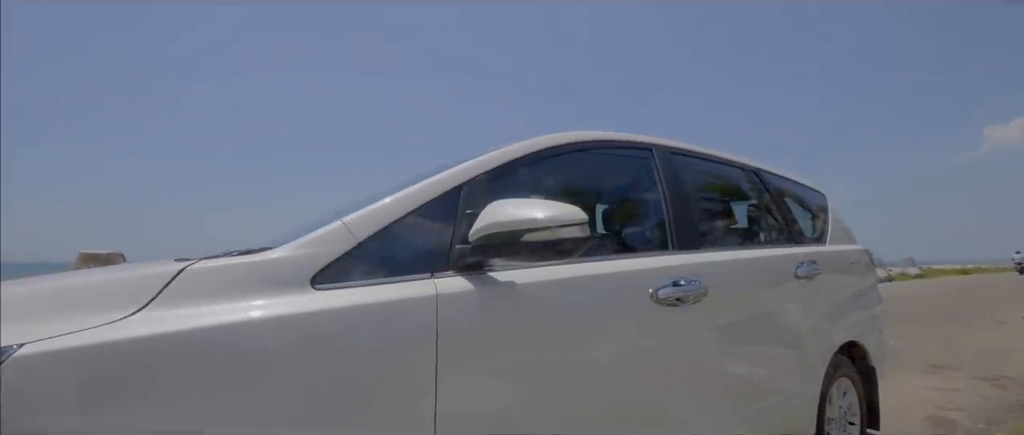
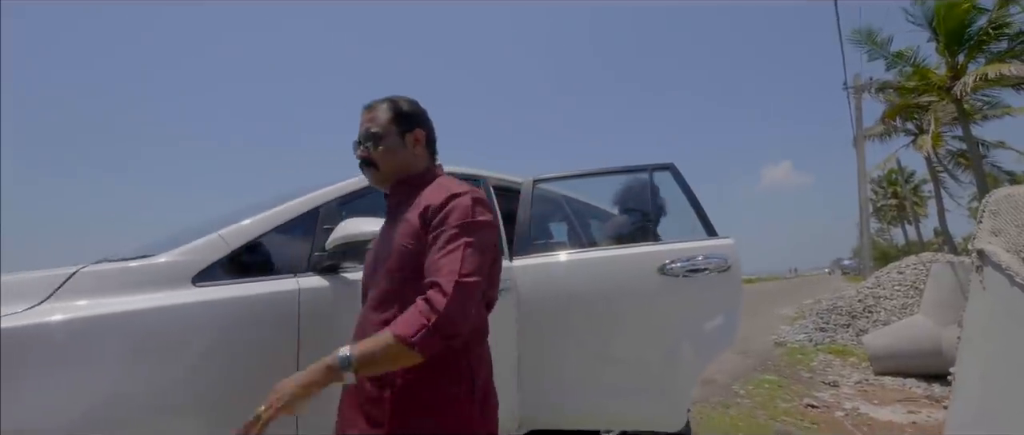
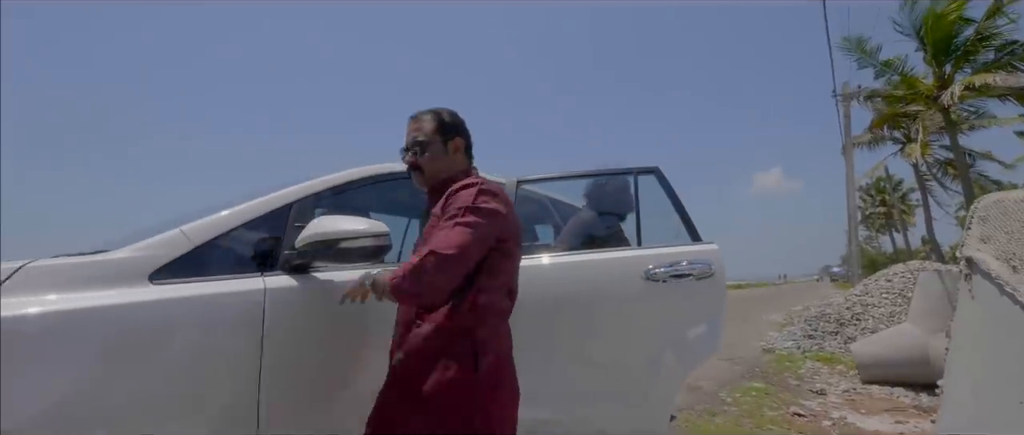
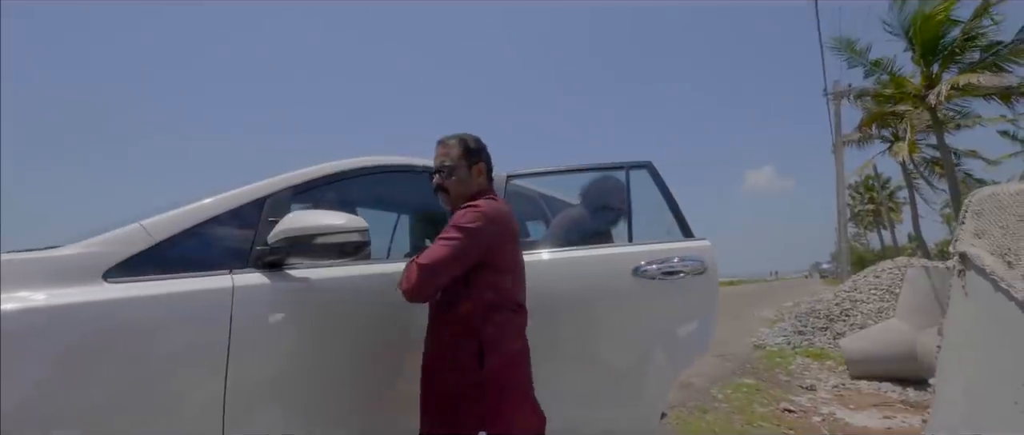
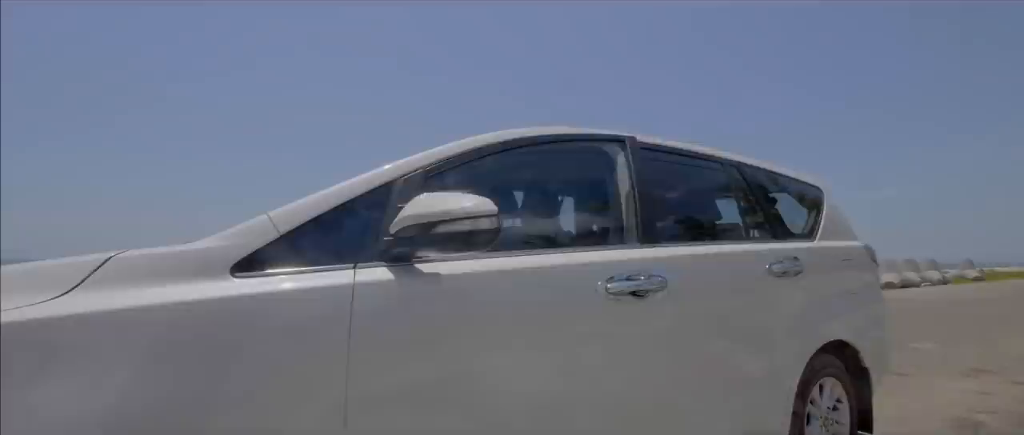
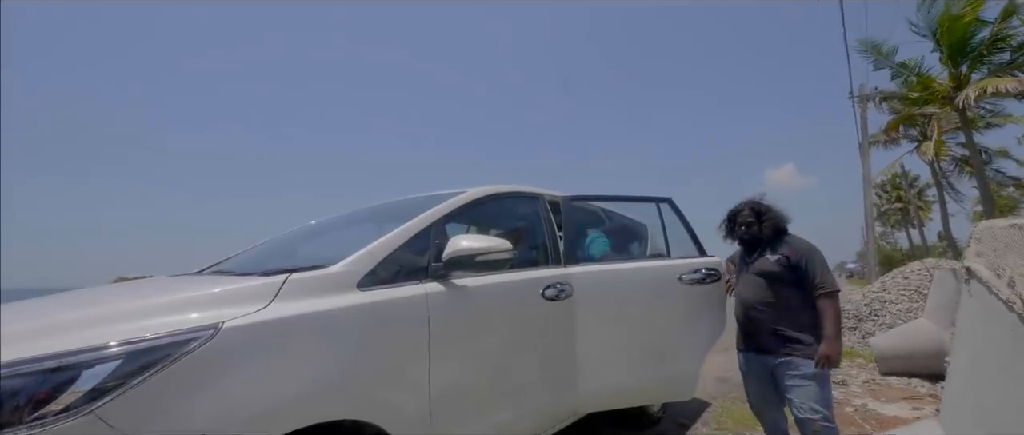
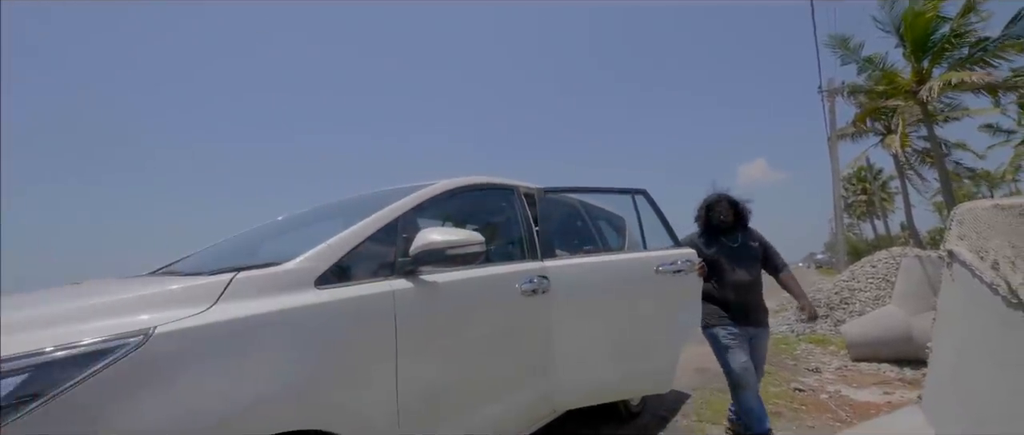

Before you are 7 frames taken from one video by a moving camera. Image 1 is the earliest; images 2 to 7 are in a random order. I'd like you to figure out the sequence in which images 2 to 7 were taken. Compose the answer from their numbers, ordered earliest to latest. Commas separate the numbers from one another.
5, 4, 3, 2, 7, 6
